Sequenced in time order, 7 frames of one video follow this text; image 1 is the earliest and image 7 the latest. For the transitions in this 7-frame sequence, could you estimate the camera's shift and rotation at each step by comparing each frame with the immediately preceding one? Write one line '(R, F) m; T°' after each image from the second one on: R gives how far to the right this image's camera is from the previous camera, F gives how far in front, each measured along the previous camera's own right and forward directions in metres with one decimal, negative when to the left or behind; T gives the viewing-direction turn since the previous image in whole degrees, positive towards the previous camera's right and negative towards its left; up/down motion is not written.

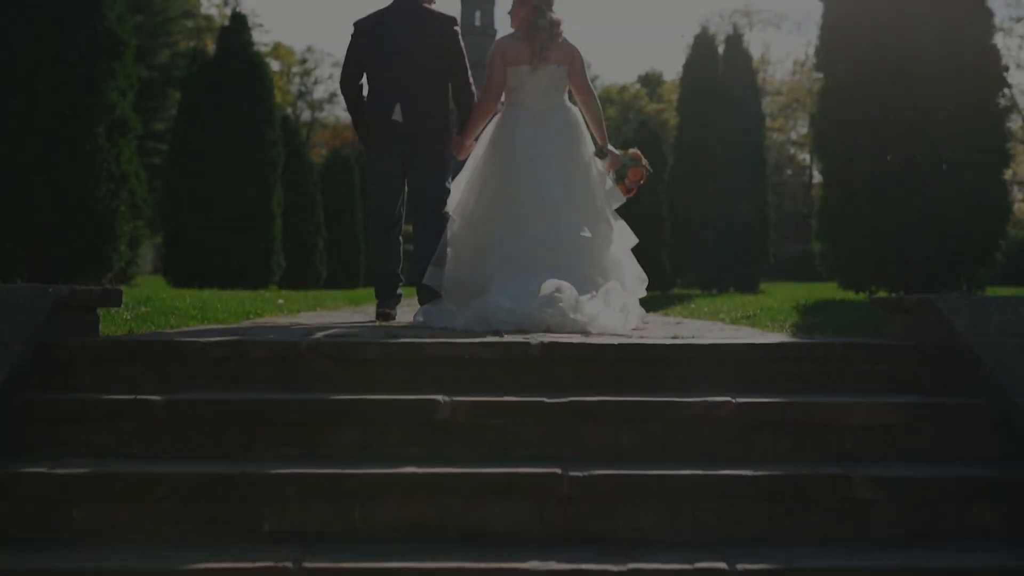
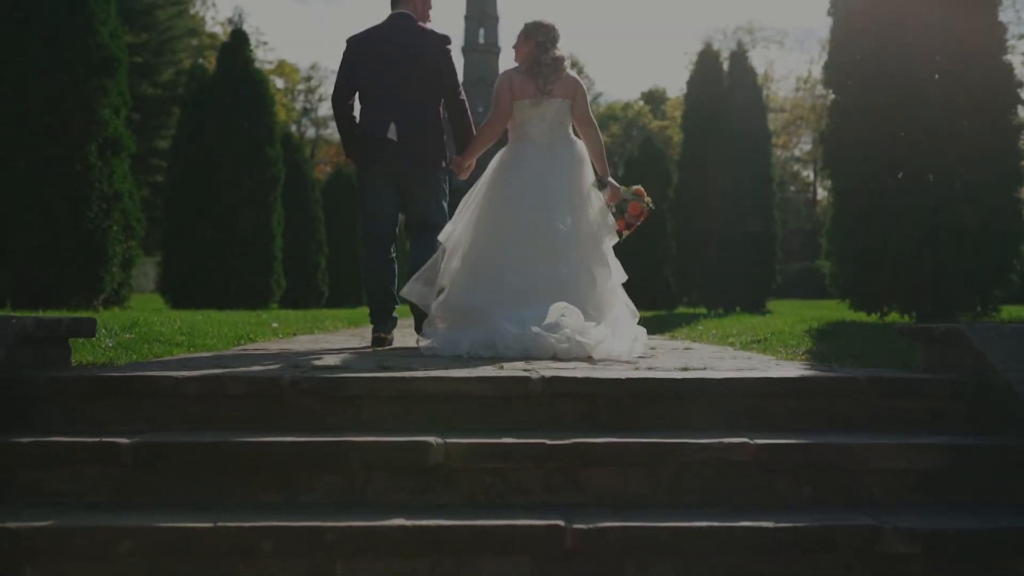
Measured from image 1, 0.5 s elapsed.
(0.0, +0.2) m; 0°
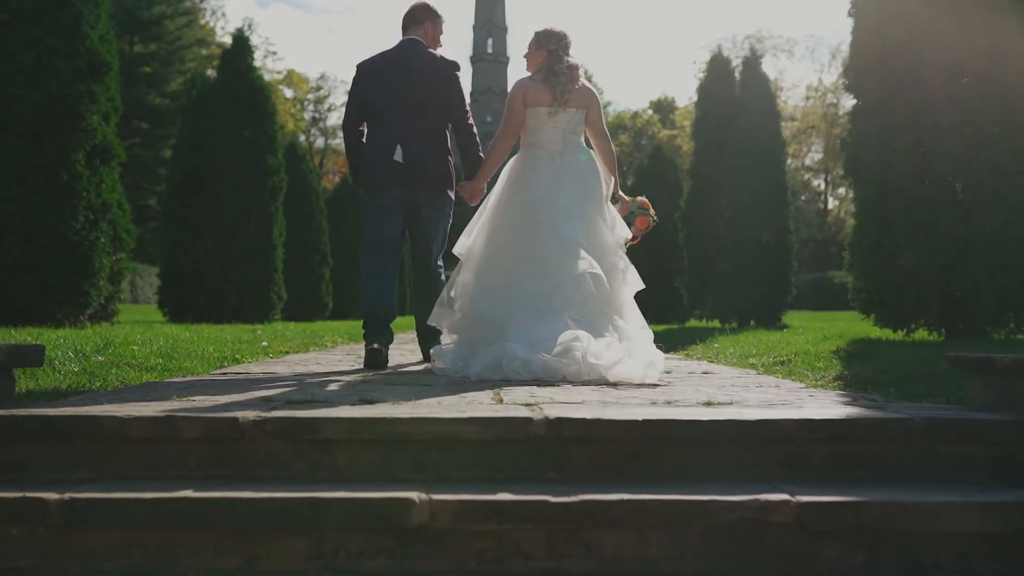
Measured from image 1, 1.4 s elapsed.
(0.0, +0.4) m; -1°
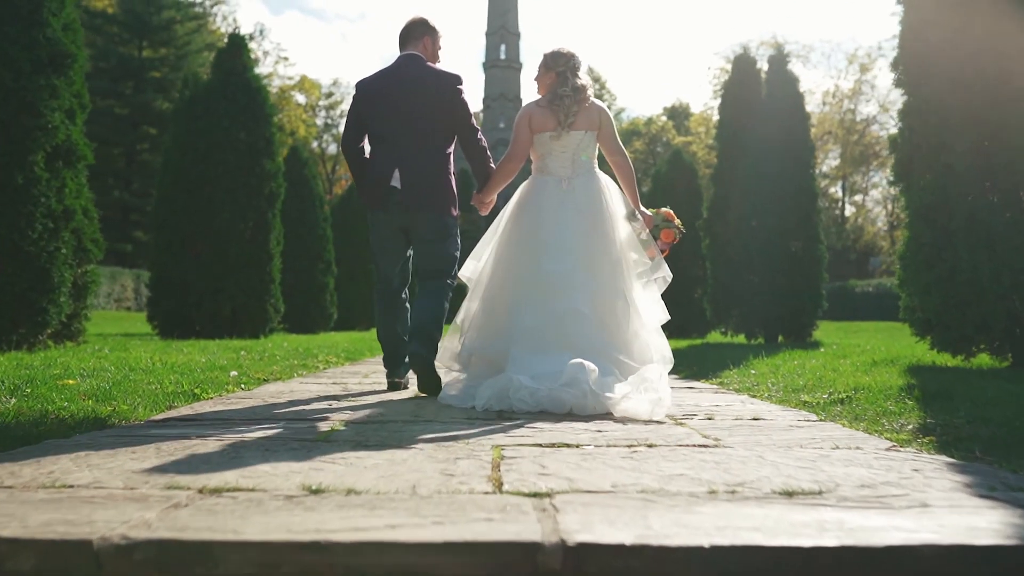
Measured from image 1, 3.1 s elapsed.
(0.0, +0.9) m; -1°
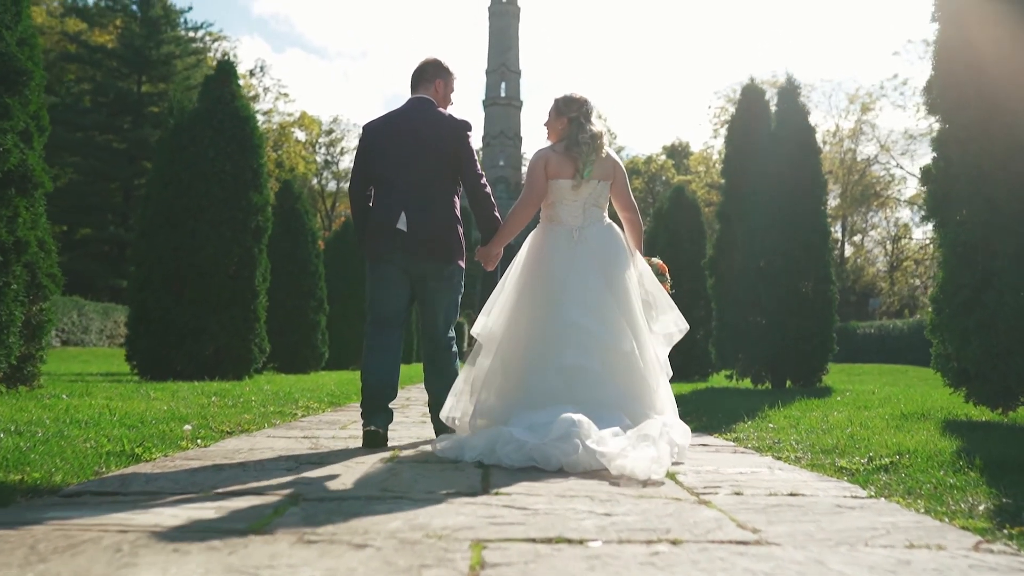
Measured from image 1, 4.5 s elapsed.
(0.0, +0.7) m; 0°
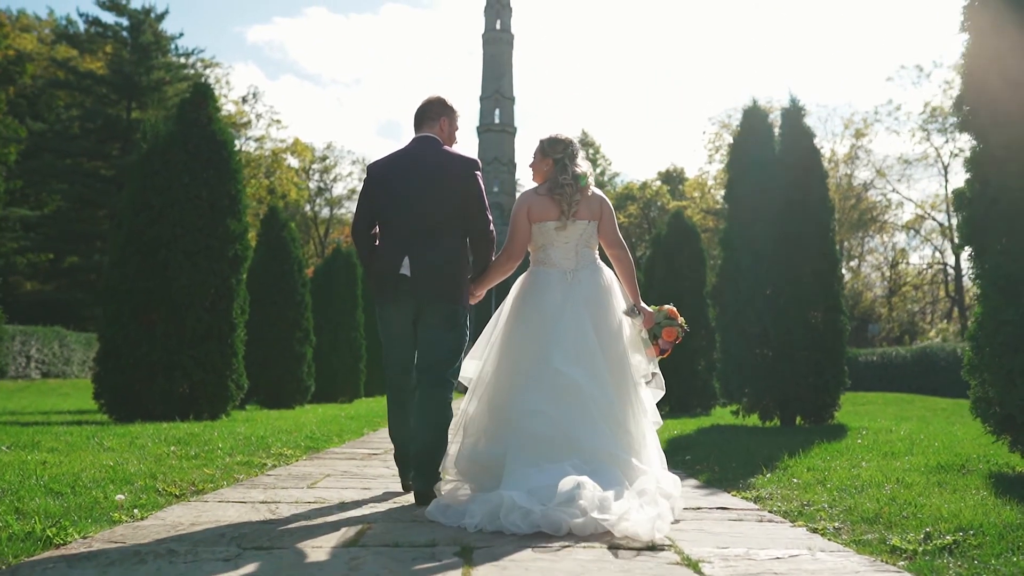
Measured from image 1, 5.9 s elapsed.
(0.0, +0.7) m; 0°
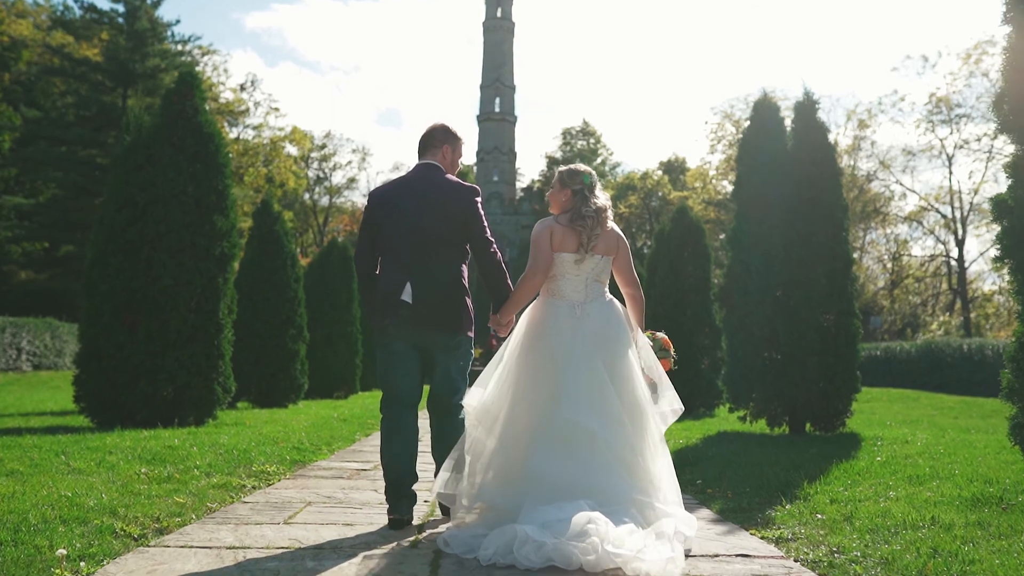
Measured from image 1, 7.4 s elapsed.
(0.0, +0.6) m; 0°
